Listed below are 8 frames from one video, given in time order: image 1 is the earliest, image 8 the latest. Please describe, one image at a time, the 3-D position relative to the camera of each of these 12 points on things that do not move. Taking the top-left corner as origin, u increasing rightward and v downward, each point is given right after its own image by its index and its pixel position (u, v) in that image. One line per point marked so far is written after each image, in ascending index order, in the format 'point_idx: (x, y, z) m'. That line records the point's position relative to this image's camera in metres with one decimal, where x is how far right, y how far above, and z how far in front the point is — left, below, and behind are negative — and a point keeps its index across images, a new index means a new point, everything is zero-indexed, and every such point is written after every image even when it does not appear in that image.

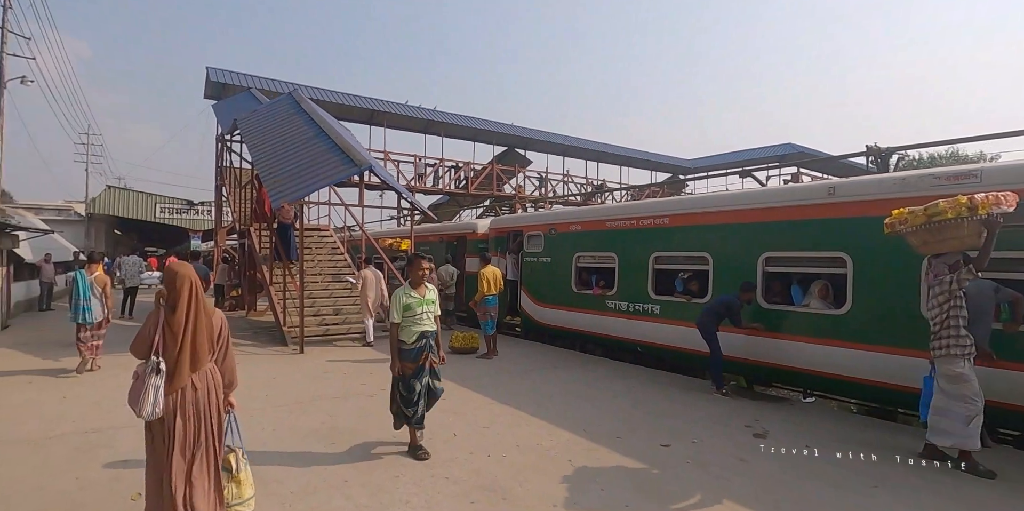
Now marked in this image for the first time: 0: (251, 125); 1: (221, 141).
0: (-6.0, +3.0, +11.9) m
1: (-10.2, +4.0, +18.3) m
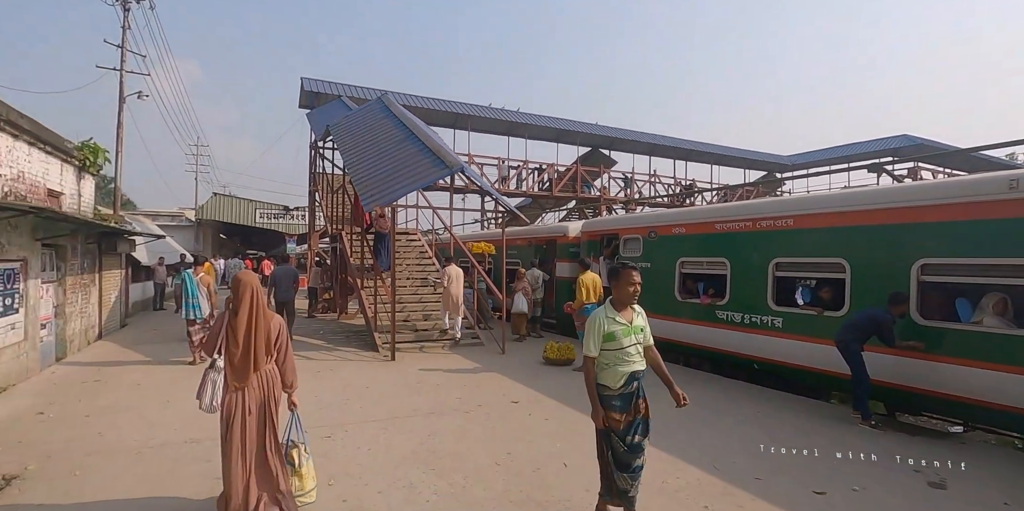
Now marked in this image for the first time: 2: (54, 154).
0: (-3.9, +2.9, +12.0) m
1: (-7.2, +3.9, +19.0) m
2: (-7.2, +1.6, +8.2) m
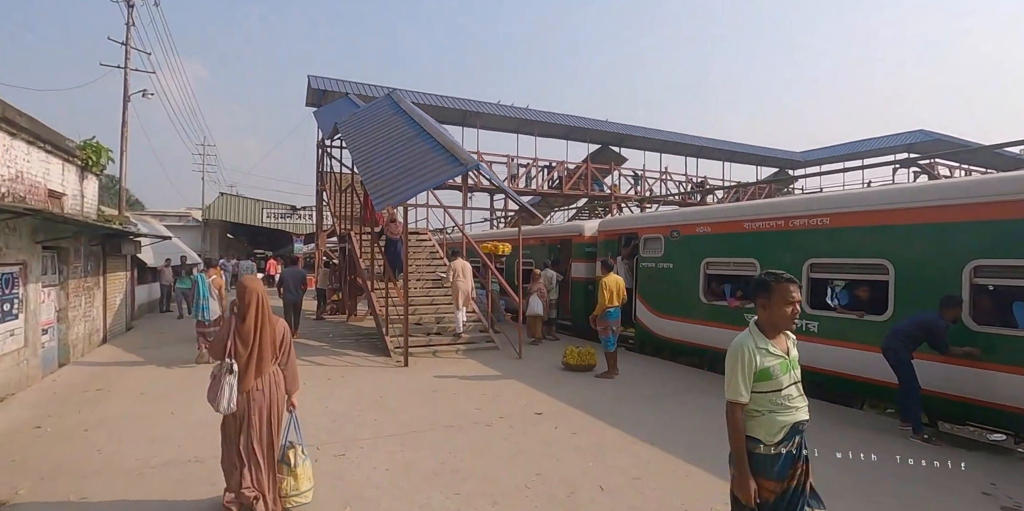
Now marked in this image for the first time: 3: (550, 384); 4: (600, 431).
0: (-3.6, +2.9, +11.7) m
1: (-6.8, +3.9, +18.7) m
2: (-7.0, +1.6, +7.9) m
3: (+0.5, -1.8, +7.3) m
4: (+0.9, -1.8, +5.3) m
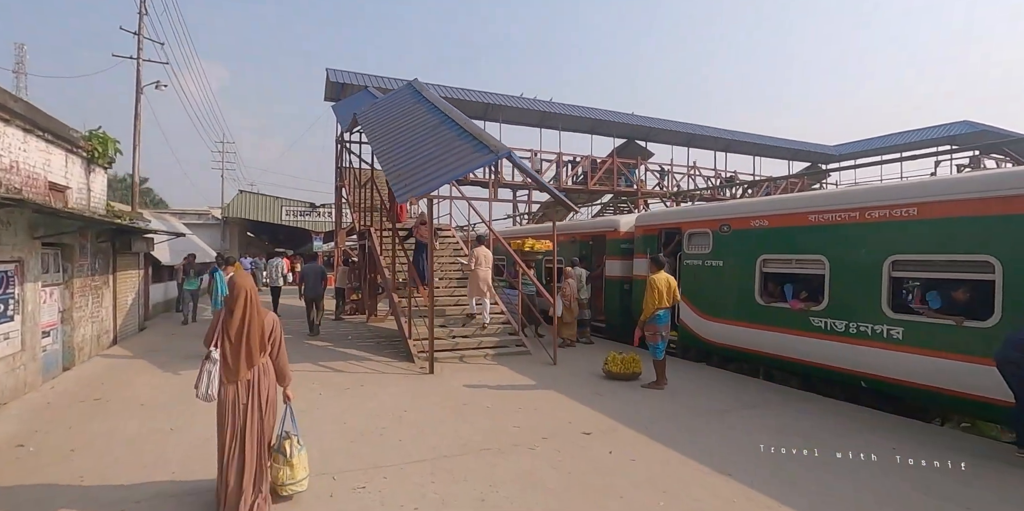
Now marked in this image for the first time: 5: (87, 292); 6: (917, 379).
0: (-3.0, +2.9, +11.1) m
1: (-6.0, +4.0, +18.1) m
2: (-6.5, +1.6, +7.4) m
3: (+1.0, -1.7, +6.5) m
4: (+1.3, -1.7, +4.5) m
5: (-7.0, -0.6, +8.5) m
6: (+4.6, -1.4, +5.8) m
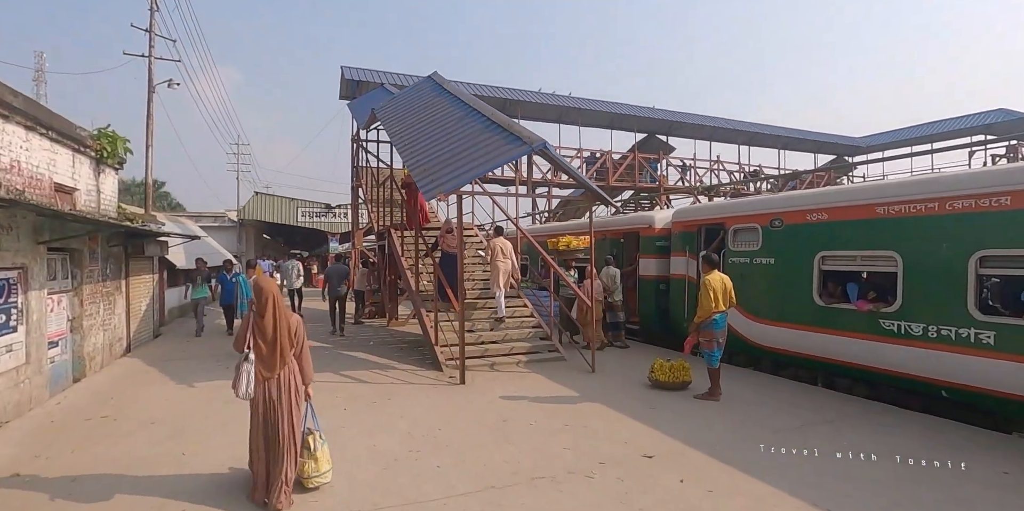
0: (-2.5, +2.9, +10.5) m
1: (-5.3, +3.9, +17.7) m
2: (-6.0, +1.5, +7.0) m
3: (+1.4, -1.7, +5.9) m
4: (+1.7, -1.7, +3.9) m
5: (-6.5, -0.7, +8.2) m
6: (+5.0, -1.3, +5.2) m
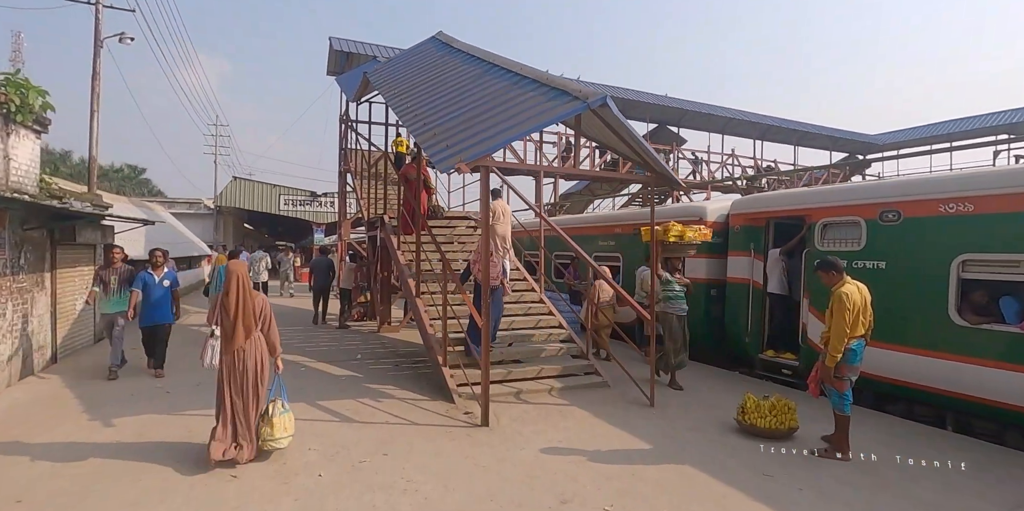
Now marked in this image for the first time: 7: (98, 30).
0: (-2.1, +3.0, +8.7) m
1: (-5.0, +4.1, +15.8) m
2: (-5.6, +1.7, +5.1) m
3: (+1.8, -1.7, +4.2) m
4: (+2.1, -1.7, +2.2) m
5: (-6.1, -0.5, +6.3) m
6: (+5.4, -1.4, +3.5) m
7: (-8.2, +4.5, +10.4) m
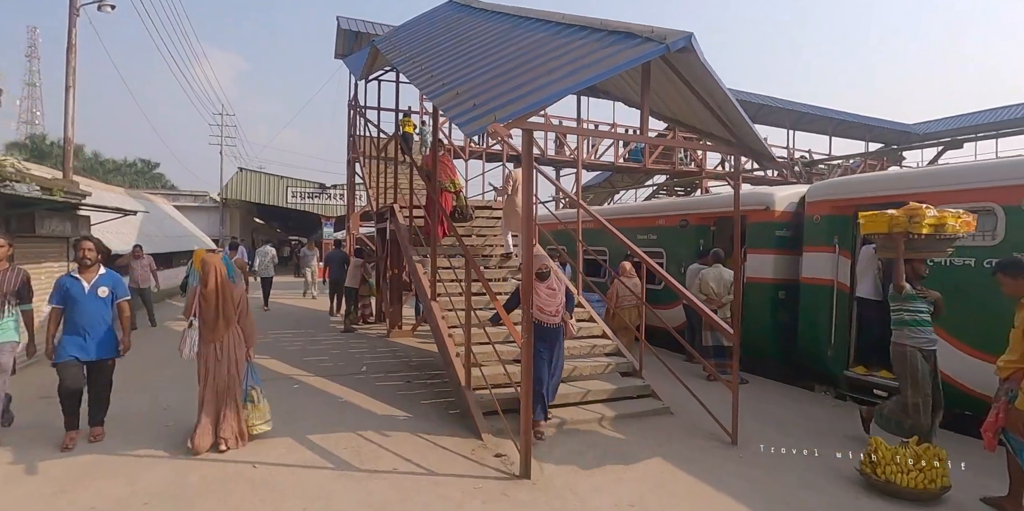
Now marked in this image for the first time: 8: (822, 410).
0: (-1.6, +3.1, +7.5) m
1: (-4.4, +4.3, +14.6) m
2: (-5.2, +1.7, +4.0) m
3: (+2.2, -1.7, +2.9) m
4: (+2.4, -1.7, +0.9) m
5: (-5.7, -0.4, +5.2) m
6: (+5.7, -1.4, +2.2) m
7: (-7.7, +4.6, +9.3) m
8: (+3.5, -1.8, +5.9) m
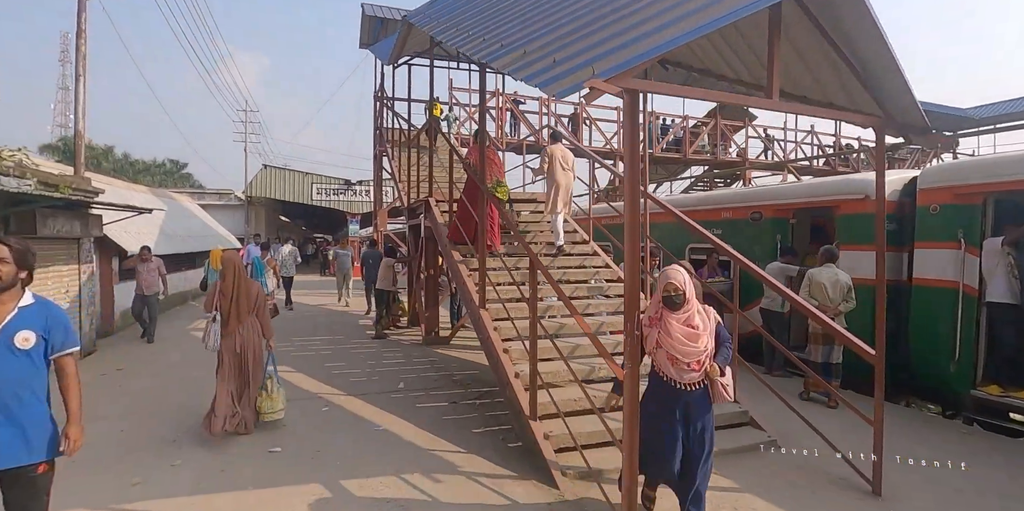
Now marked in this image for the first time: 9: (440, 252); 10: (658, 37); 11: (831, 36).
0: (-1.0, +3.1, +6.7) m
1: (-3.5, +4.3, +13.9) m
2: (-4.7, +1.7, +3.3) m
3: (+2.7, -1.7, +2.0) m
4: (+2.8, -1.8, 0.0) m
5: (-5.1, -0.5, +4.5) m
6: (+6.2, -1.4, +1.1) m
7: (-7.0, +4.6, +8.7) m
8: (+4.1, -1.7, +4.9) m
9: (-1.1, 0.0, +7.4) m
10: (+0.8, +1.1, +2.6) m
11: (+1.9, +1.3, +3.2) m
